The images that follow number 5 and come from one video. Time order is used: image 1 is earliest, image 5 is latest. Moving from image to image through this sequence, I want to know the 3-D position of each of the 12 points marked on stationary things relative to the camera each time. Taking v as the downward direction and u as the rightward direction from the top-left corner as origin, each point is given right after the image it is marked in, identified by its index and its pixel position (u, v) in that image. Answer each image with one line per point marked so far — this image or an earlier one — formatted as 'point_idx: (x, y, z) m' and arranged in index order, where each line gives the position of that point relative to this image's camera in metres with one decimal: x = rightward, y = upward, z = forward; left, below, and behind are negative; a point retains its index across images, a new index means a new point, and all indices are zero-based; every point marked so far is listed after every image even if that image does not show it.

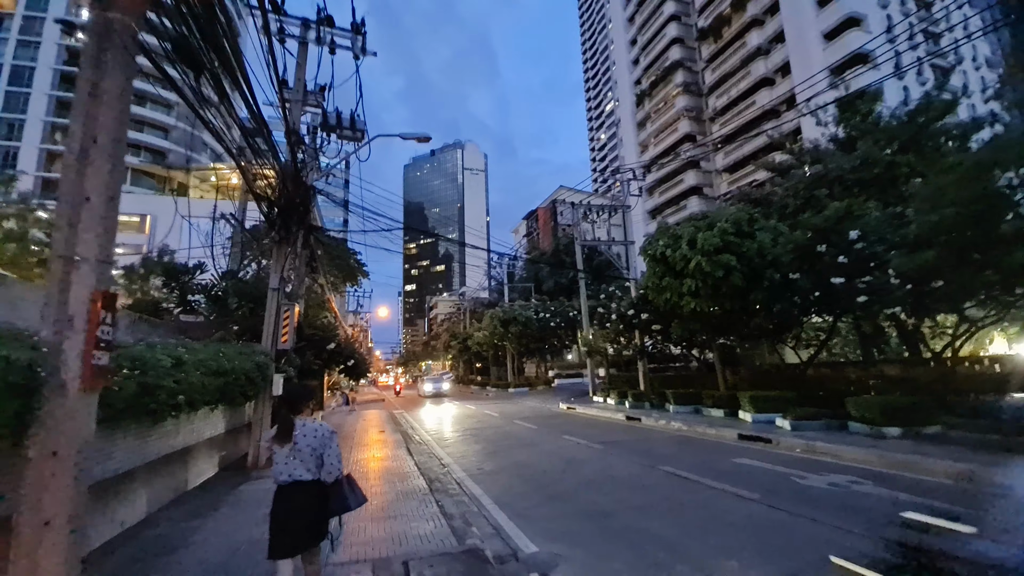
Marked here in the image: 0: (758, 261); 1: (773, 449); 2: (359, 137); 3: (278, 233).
0: (+7.6, +0.8, +13.9) m
1: (+6.2, -3.8, +10.5) m
2: (-4.3, +4.2, +12.5) m
3: (-5.9, +1.4, +11.2) m
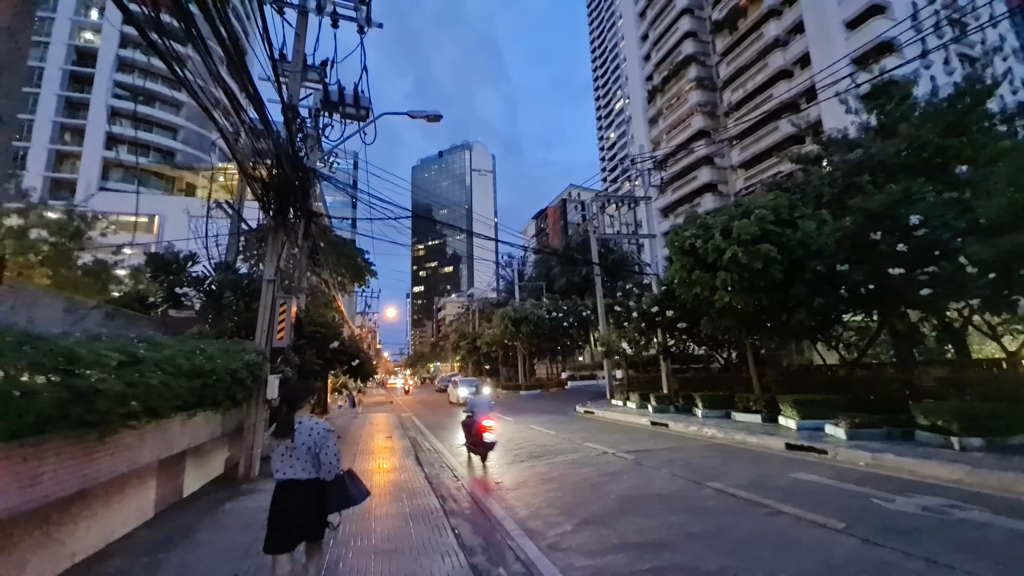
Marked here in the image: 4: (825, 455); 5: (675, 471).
0: (+8.2, +1.0, +12.6) m
1: (+6.6, -3.6, +9.2) m
2: (-3.8, +4.4, +11.4) m
3: (-5.5, +1.6, +10.2) m
4: (+6.9, -3.7, +9.8) m
5: (+3.3, -3.6, +8.8) m
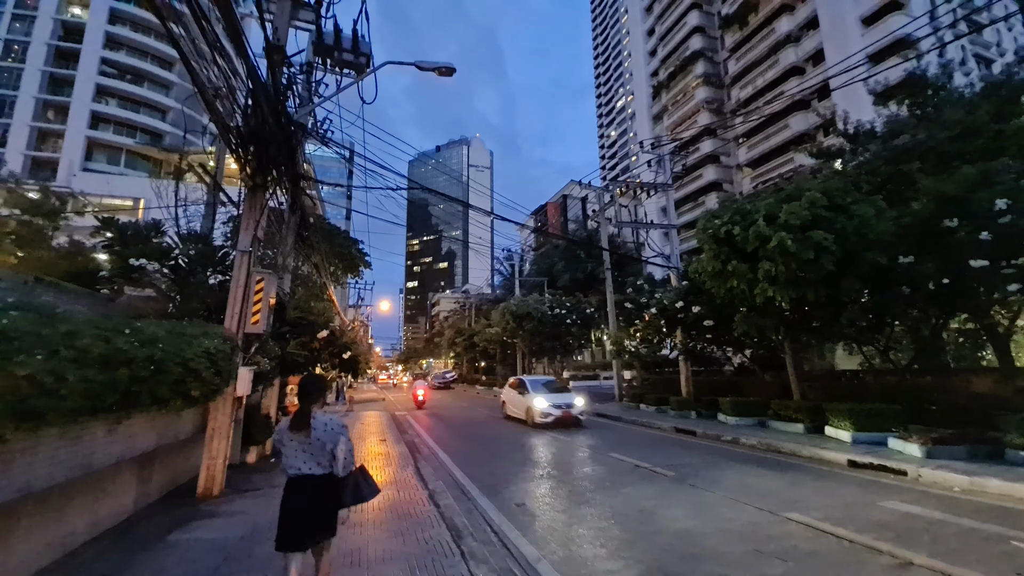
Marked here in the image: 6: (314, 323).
0: (+8.6, +1.1, +11.1) m
1: (+7.0, -3.4, +7.7) m
2: (-3.2, +4.9, +9.7) m
3: (-5.0, +2.1, +8.5) m
4: (+7.3, -3.5, +8.3) m
5: (+3.6, -3.4, +7.2) m
6: (-5.5, -1.0, +12.3) m
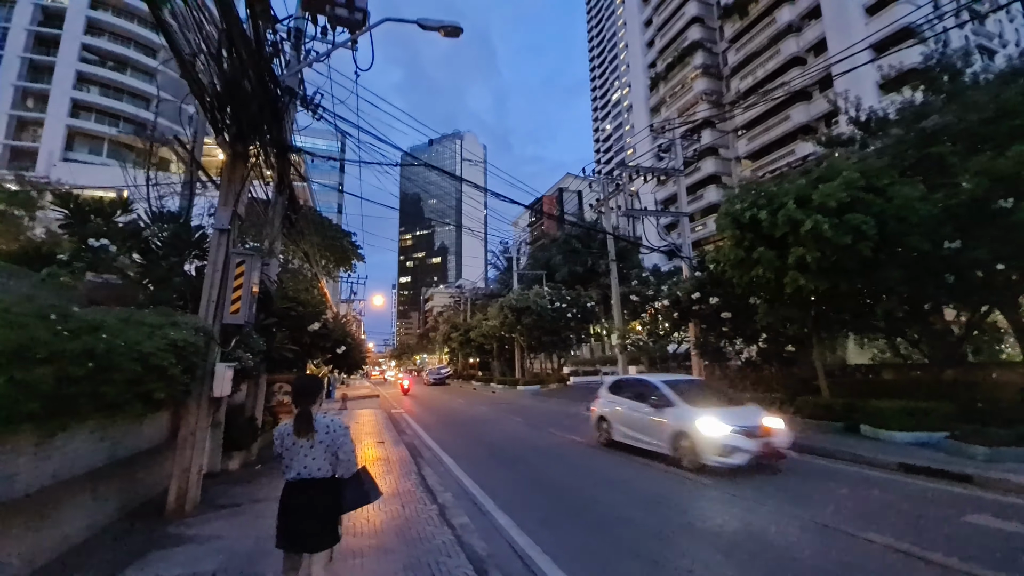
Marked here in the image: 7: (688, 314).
0: (+8.9, +1.4, +10.2) m
1: (+7.3, -3.1, +6.8) m
2: (-3.0, +5.1, +8.6) m
3: (-4.7, +2.3, +7.4) m
4: (+7.6, -3.2, +7.4) m
5: (+4.0, -3.1, +6.3) m
6: (-5.2, -0.7, +11.2) m
7: (+6.4, -1.0, +16.3) m
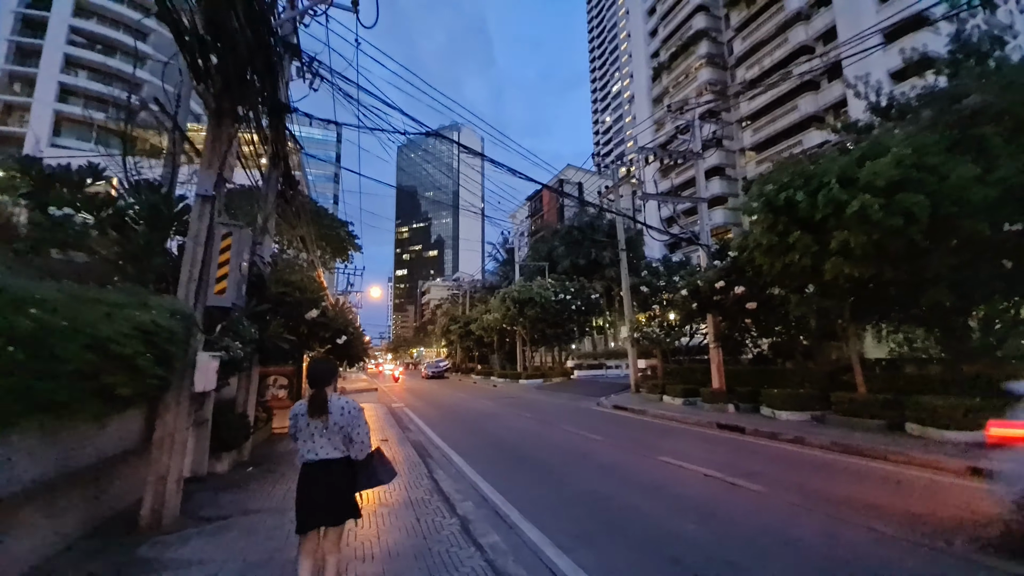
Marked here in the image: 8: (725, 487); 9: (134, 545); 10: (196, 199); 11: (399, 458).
0: (+9.3, +1.7, +9.4) m
1: (+7.7, -2.9, +6.0) m
2: (-2.5, +5.4, +7.6) m
3: (-4.2, +2.6, +6.3) m
4: (+8.0, -3.0, +6.6) m
5: (+4.4, -2.9, +5.4) m
6: (-4.8, -0.3, +10.3) m
7: (+6.7, -0.6, +15.4) m
8: (+3.5, -3.2, +7.5) m
9: (-4.1, -2.8, +4.8) m
10: (-4.2, +1.2, +6.0) m
11: (-2.4, -3.6, +9.6) m
